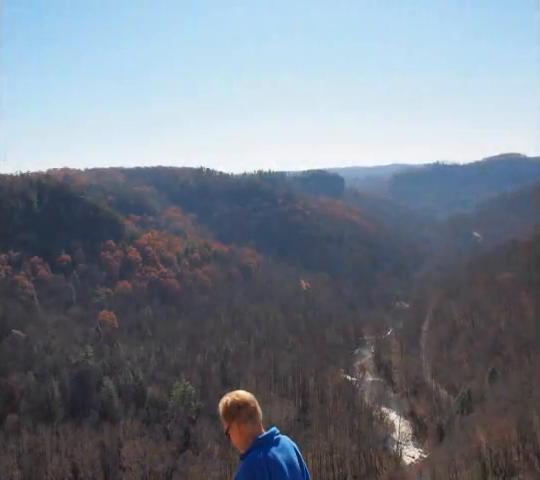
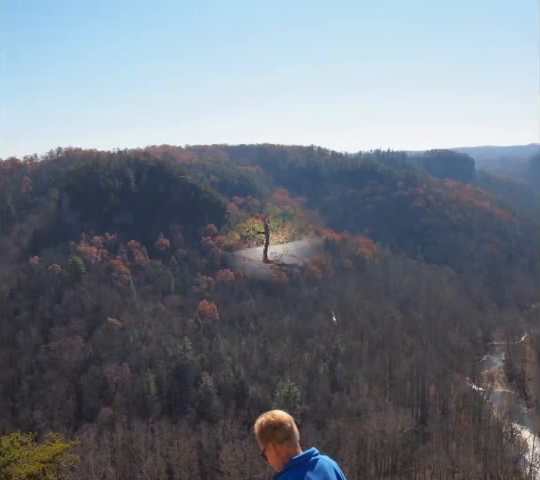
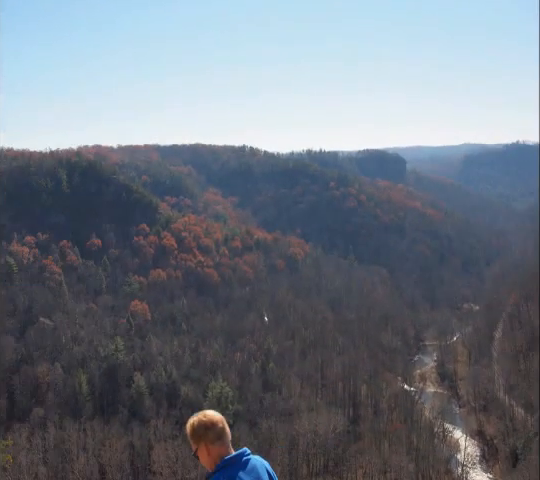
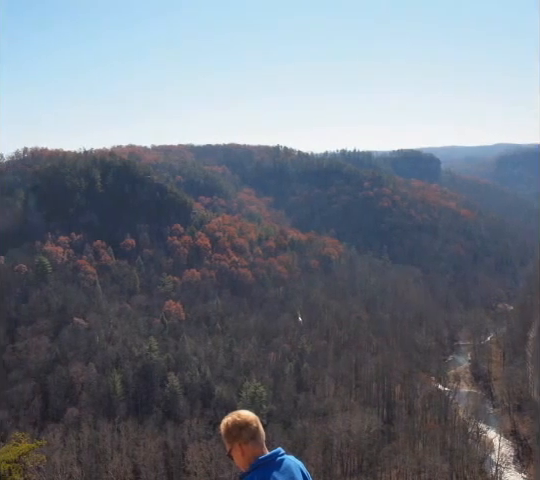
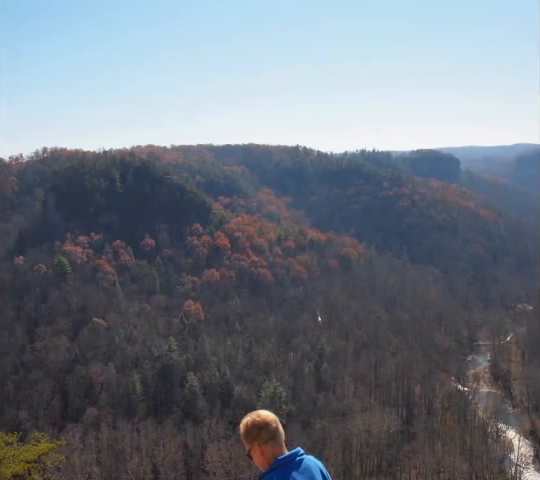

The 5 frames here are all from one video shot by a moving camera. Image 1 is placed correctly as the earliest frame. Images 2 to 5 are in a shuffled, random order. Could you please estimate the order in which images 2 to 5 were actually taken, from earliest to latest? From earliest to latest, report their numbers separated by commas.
3, 4, 5, 2
